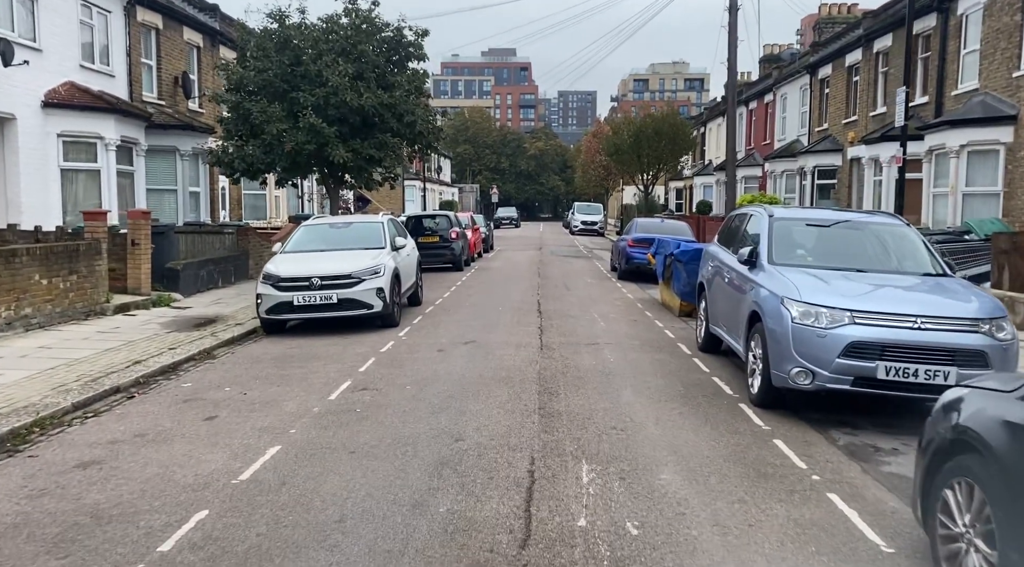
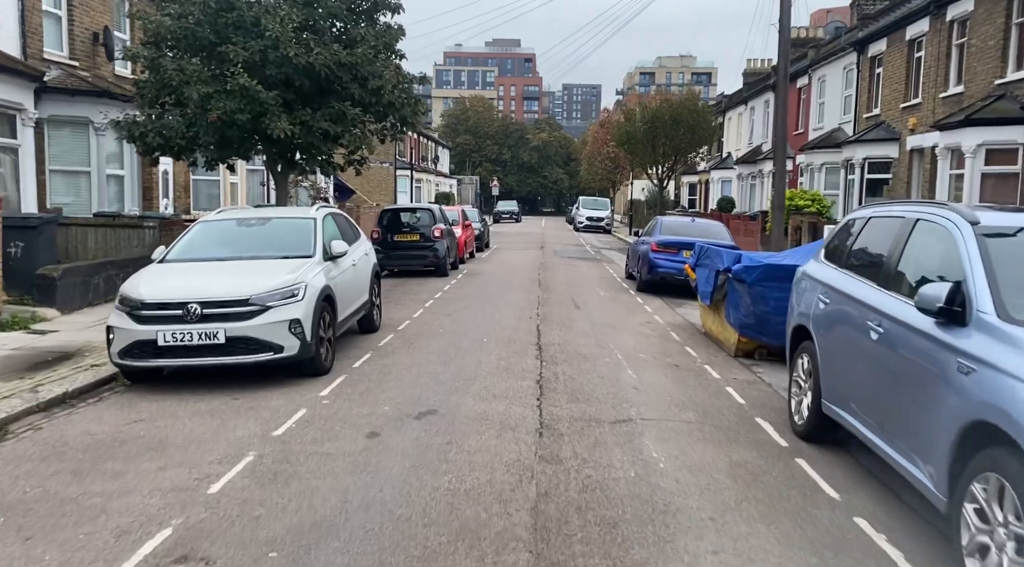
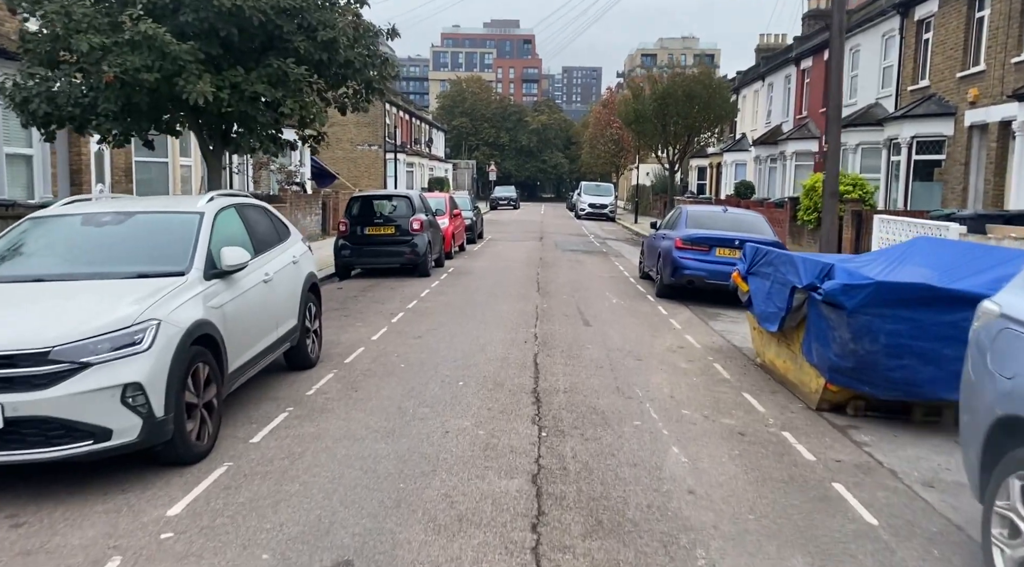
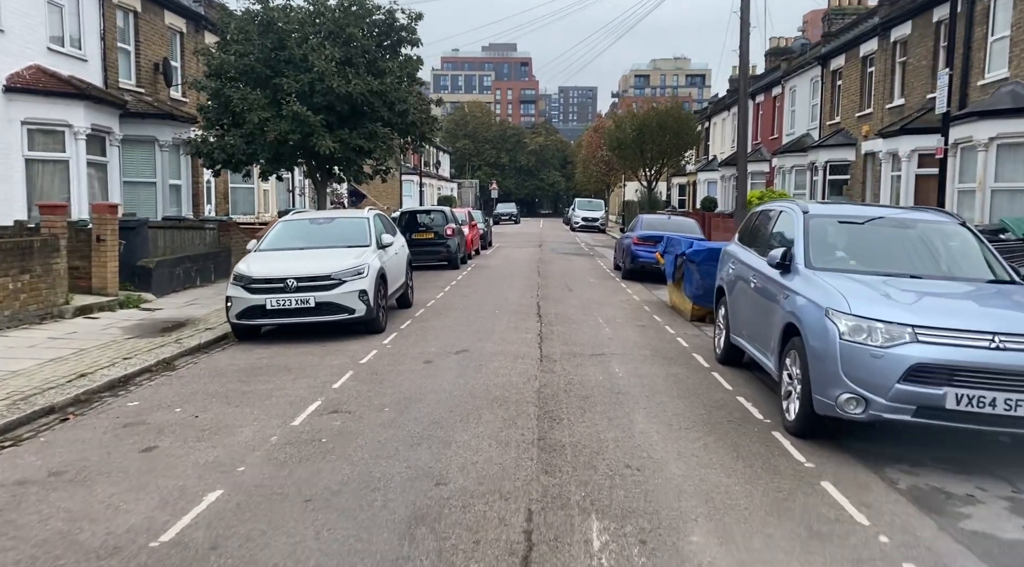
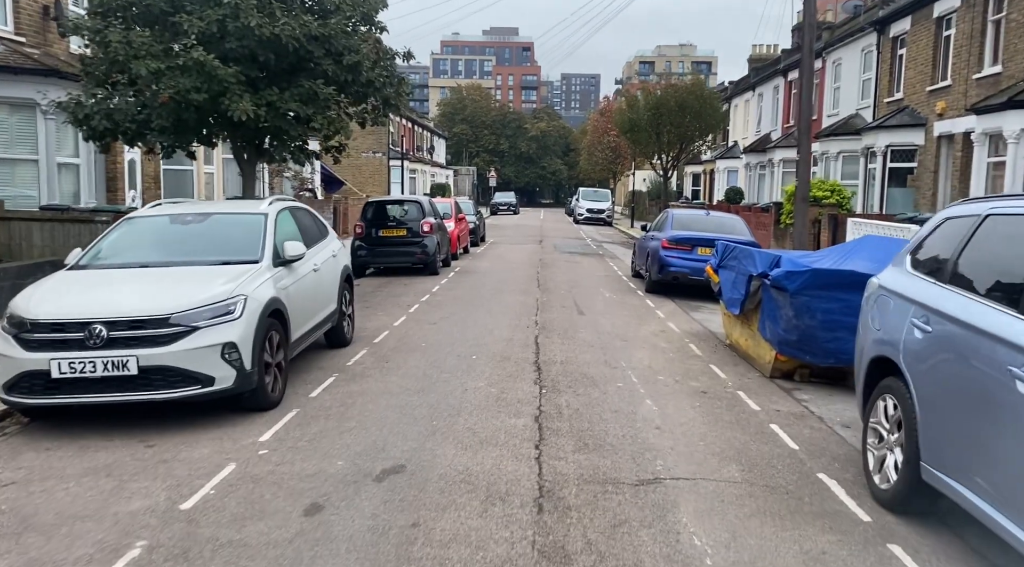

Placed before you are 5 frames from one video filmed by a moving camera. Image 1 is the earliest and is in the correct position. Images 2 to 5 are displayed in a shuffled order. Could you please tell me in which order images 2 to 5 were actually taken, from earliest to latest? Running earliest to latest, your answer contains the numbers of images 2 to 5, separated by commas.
4, 2, 5, 3
